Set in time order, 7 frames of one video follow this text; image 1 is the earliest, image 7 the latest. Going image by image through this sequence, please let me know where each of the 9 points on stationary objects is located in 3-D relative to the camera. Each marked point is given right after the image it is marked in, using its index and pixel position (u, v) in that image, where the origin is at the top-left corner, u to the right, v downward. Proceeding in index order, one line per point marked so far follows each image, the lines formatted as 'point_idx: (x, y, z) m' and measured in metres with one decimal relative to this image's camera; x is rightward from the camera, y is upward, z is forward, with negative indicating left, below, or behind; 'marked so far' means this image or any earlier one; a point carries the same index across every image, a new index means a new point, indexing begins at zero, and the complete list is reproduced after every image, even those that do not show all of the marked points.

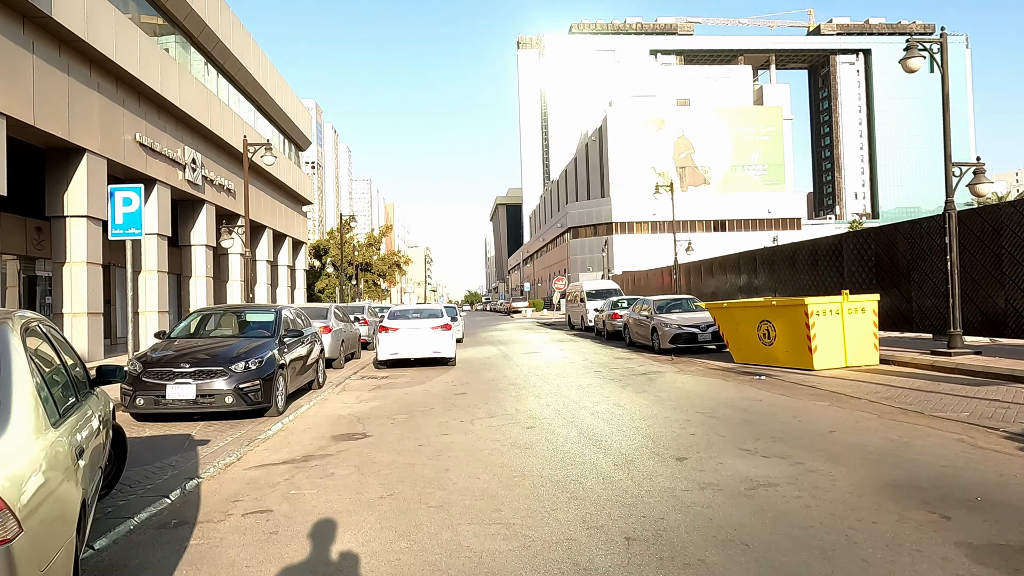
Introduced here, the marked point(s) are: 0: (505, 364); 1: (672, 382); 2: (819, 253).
0: (-0.2, -1.9, +16.1) m
1: (+2.9, -1.7, +12.0) m
2: (+9.0, +1.1, +19.3) m
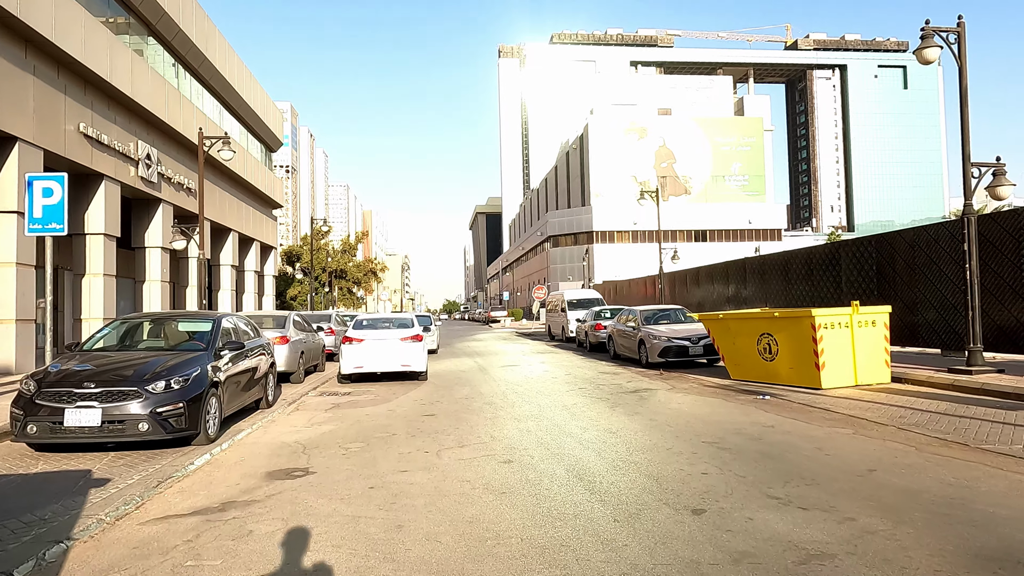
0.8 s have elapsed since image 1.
0: (-0.7, -2.0, +14.7) m
1: (+2.5, -1.8, +10.7) m
2: (+8.4, +0.8, +18.4) m
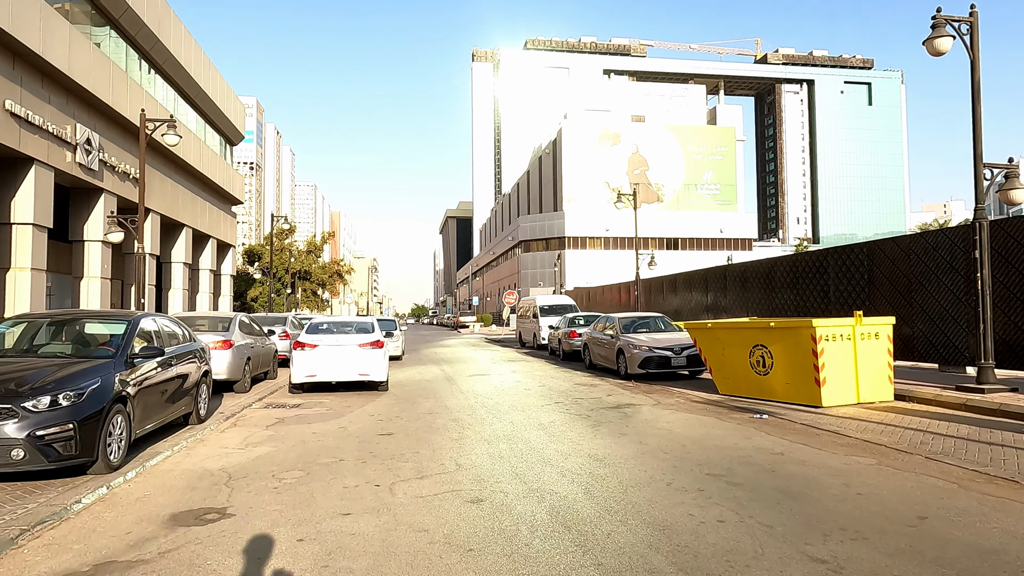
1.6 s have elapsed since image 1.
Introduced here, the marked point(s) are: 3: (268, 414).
0: (-1.3, -2.1, +13.5) m
1: (+2.1, -1.9, +9.6) m
2: (+7.7, +0.5, +17.5) m
3: (-3.9, -2.0, +10.5) m
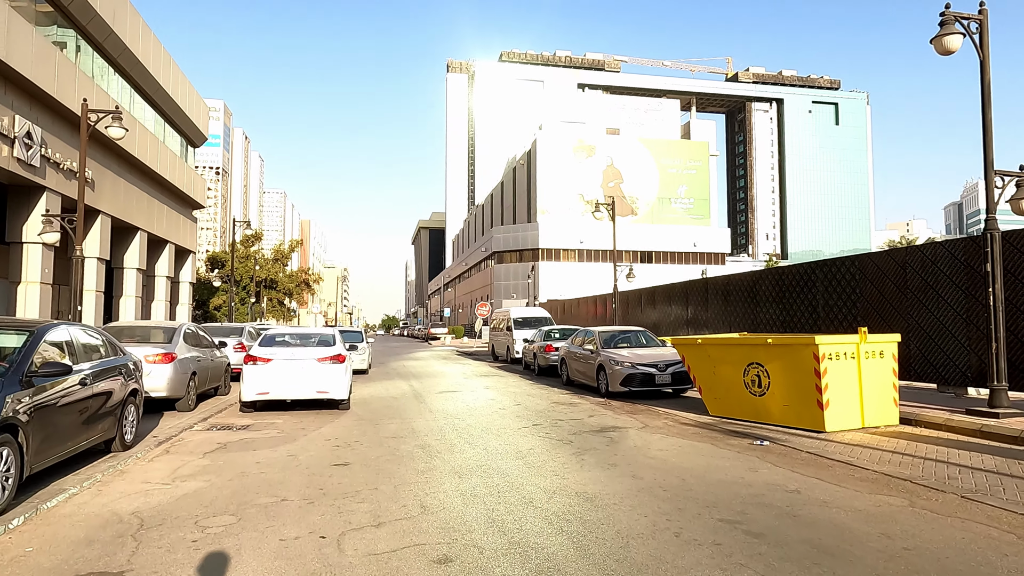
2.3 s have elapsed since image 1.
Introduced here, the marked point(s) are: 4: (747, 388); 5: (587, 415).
0: (-1.8, -2.3, +12.4) m
1: (+1.7, -2.1, +8.7) m
2: (+7.0, +0.1, +16.8) m
3: (-4.3, -2.1, +9.3) m
4: (+3.7, -1.6, +10.4) m
5: (+1.3, -2.2, +11.5) m
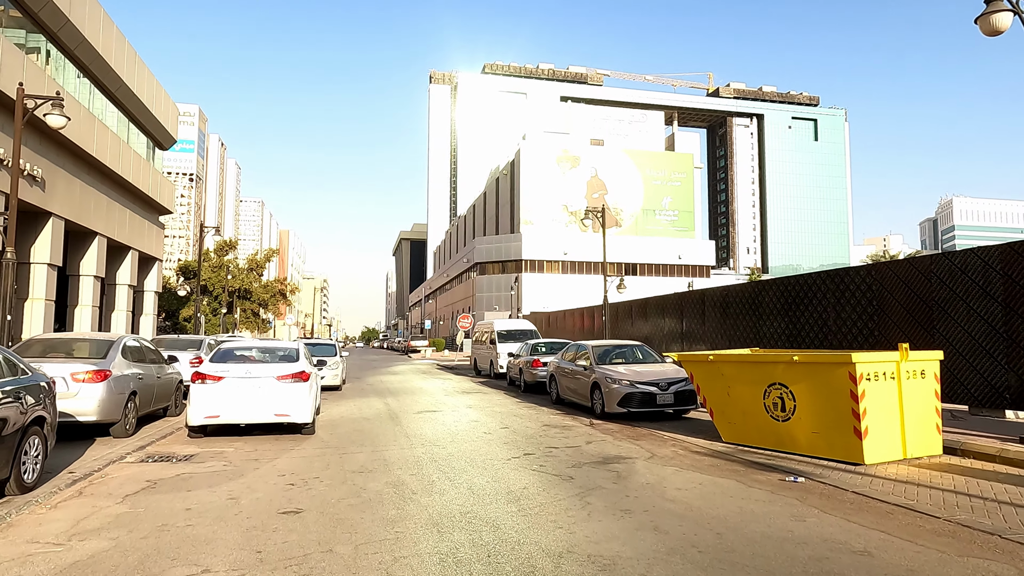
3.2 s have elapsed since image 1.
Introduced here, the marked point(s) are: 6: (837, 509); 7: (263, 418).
0: (-2.0, -2.4, +10.9) m
1: (+1.6, -2.2, +7.4) m
2: (+6.7, -0.1, +15.7) m
3: (-4.4, -2.2, +7.8) m
4: (+3.5, -1.7, +9.1) m
5: (+1.1, -2.4, +10.1) m
6: (+3.0, -2.1, +6.2) m
7: (-3.8, -2.0, +9.9) m
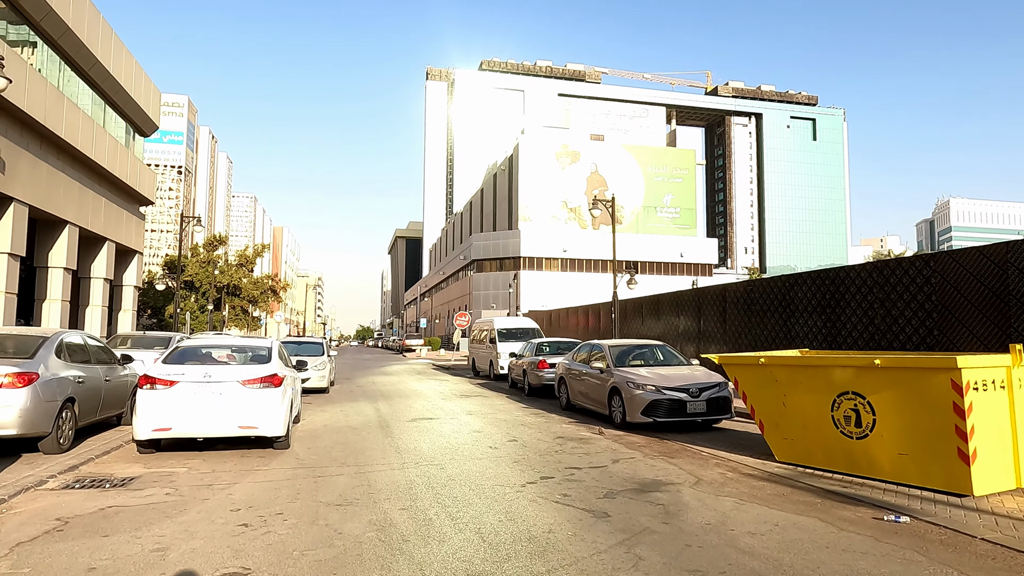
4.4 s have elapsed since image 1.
0: (-1.9, -2.3, +9.3) m
1: (+1.8, -2.0, +5.7) m
2: (+6.8, 0.0, +14.1) m
3: (-4.2, -2.0, +6.1) m
4: (+3.7, -1.6, +7.5) m
5: (+1.3, -2.2, +8.5) m
6: (+3.2, -1.9, +4.6) m
7: (-3.6, -1.8, +8.3) m
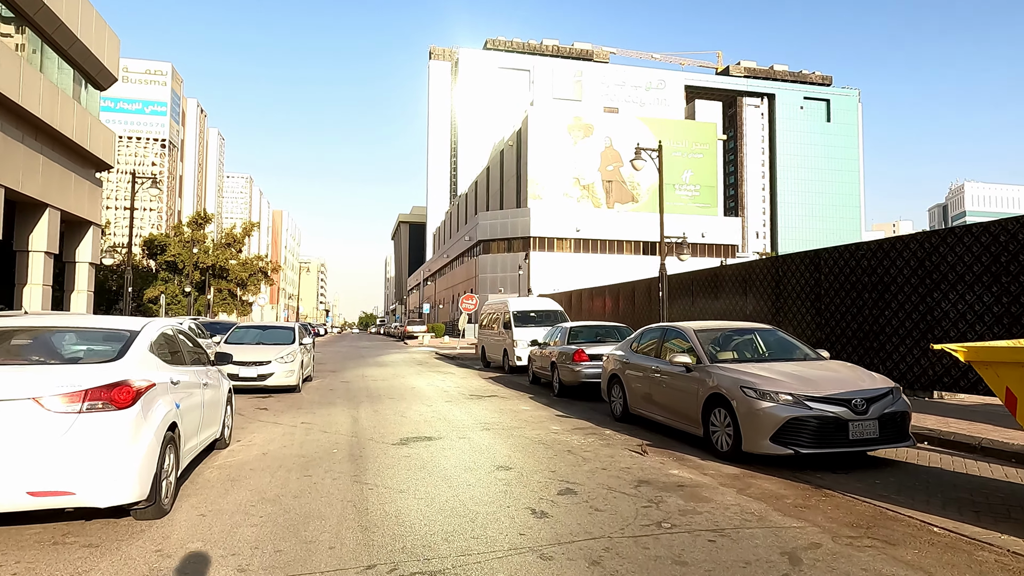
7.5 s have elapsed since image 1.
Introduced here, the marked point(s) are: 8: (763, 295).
0: (-1.4, -1.7, +5.1) m
1: (+2.2, -1.6, +1.5) m
2: (+7.3, +0.6, +9.8) m
3: (-3.8, -1.6, +1.9) m
4: (+4.2, -1.1, +3.3) m
5: (+1.7, -1.7, +4.3) m
6: (+3.7, -1.5, +0.3) m
7: (-3.1, -1.3, +4.1) m
8: (+6.0, -0.2, +16.2) m
